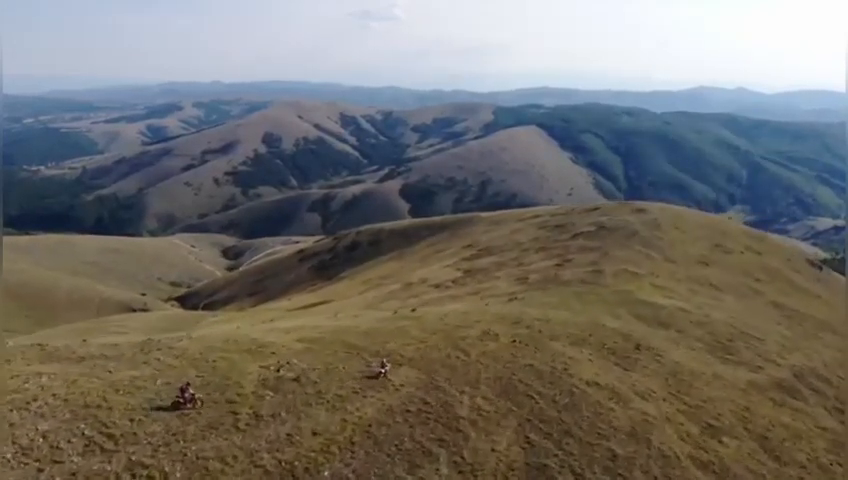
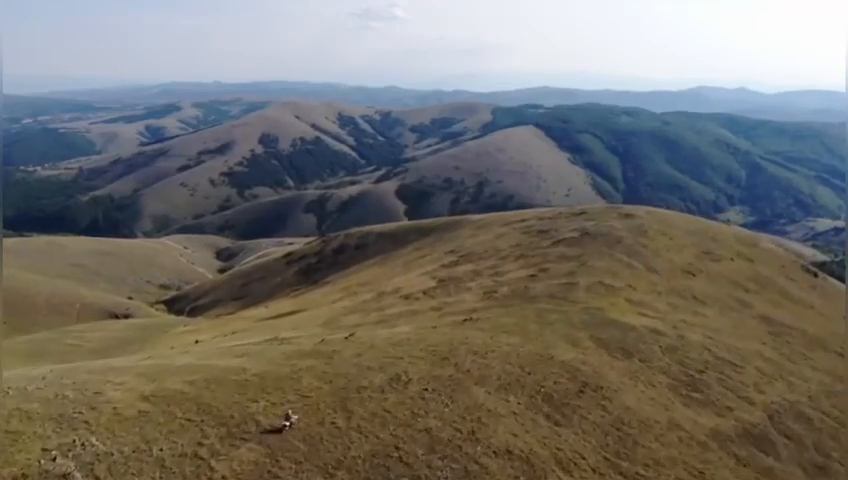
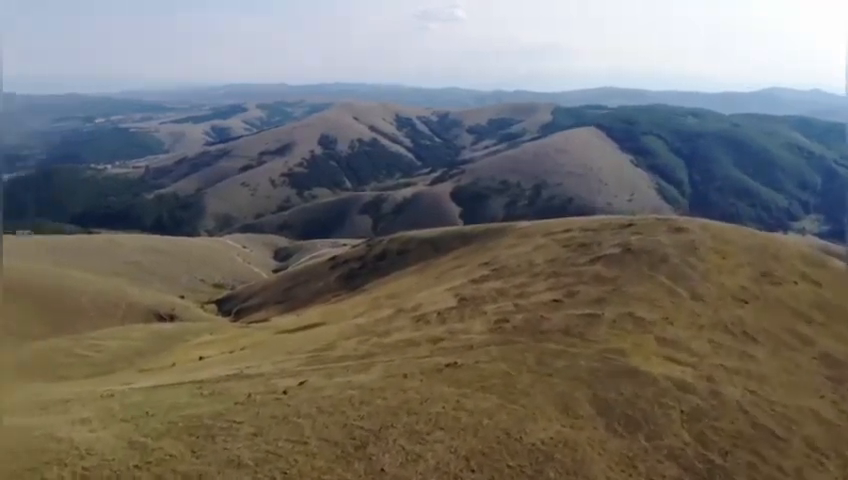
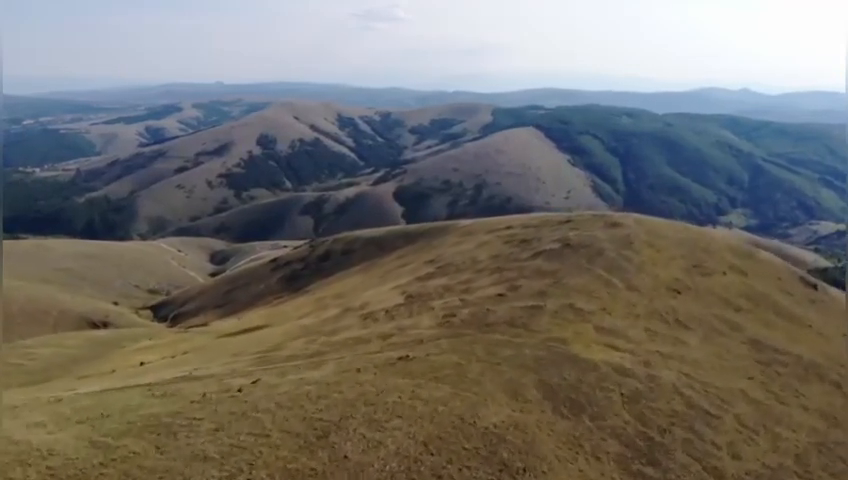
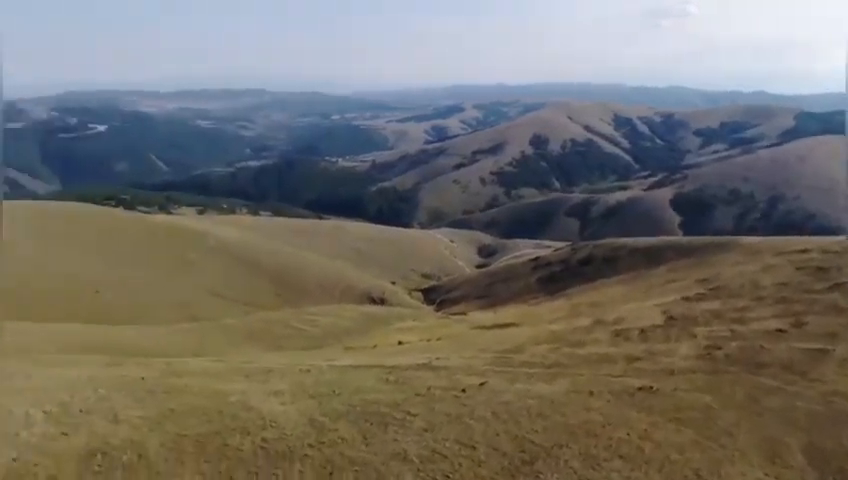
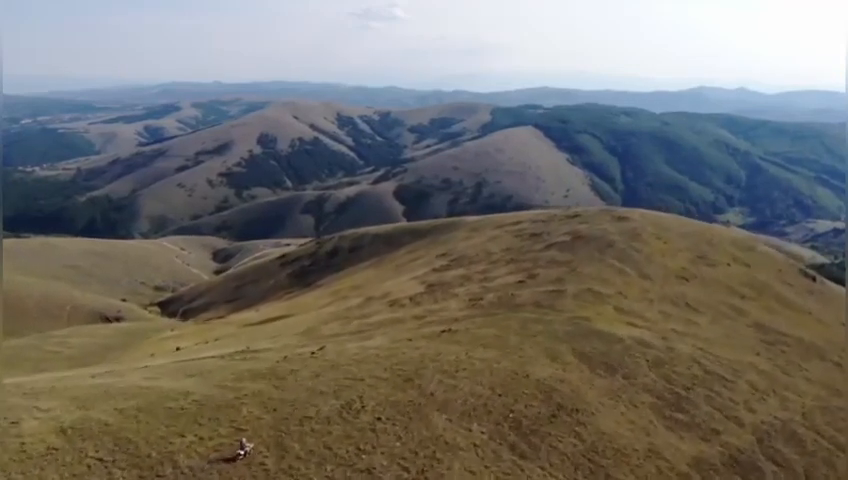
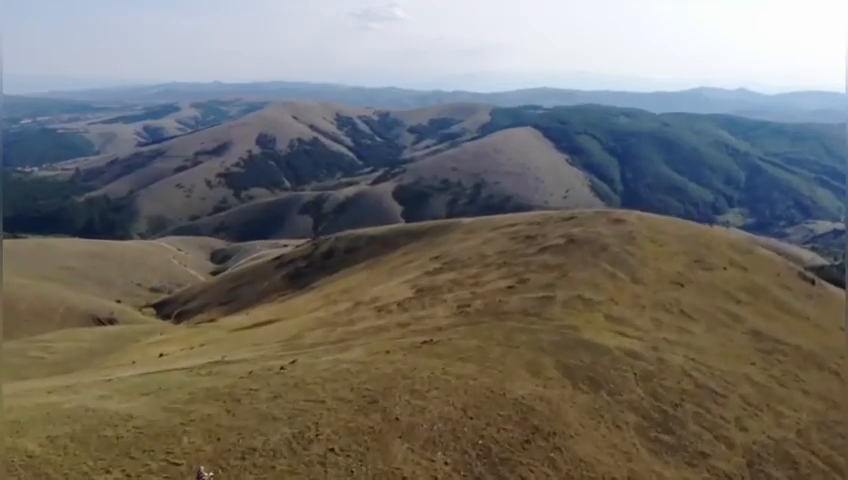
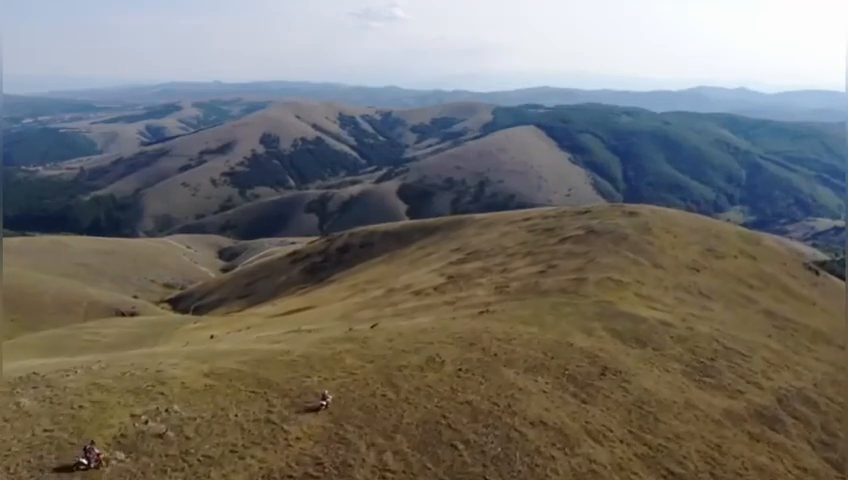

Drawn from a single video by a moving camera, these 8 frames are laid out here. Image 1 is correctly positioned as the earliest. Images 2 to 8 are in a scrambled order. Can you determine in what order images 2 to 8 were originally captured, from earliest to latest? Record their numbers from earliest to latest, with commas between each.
8, 2, 6, 7, 4, 3, 5
